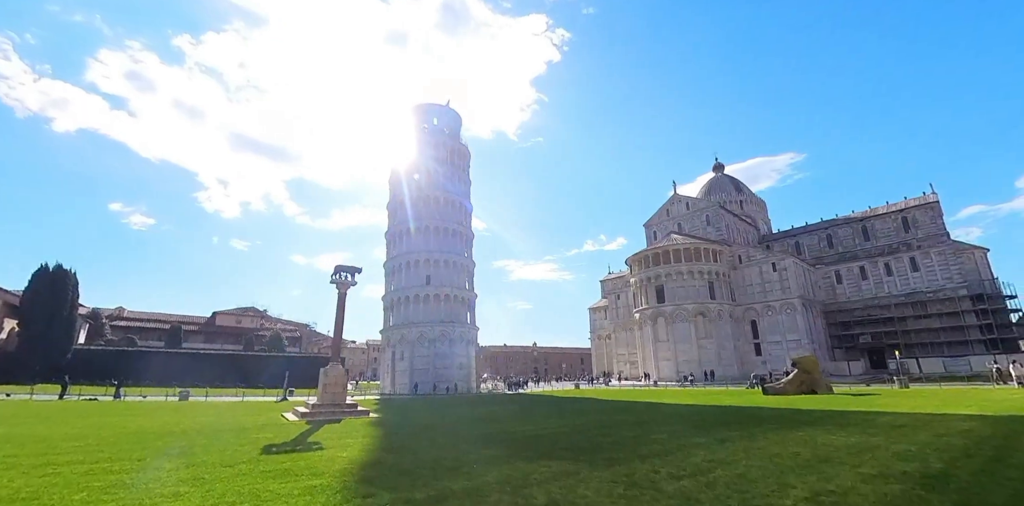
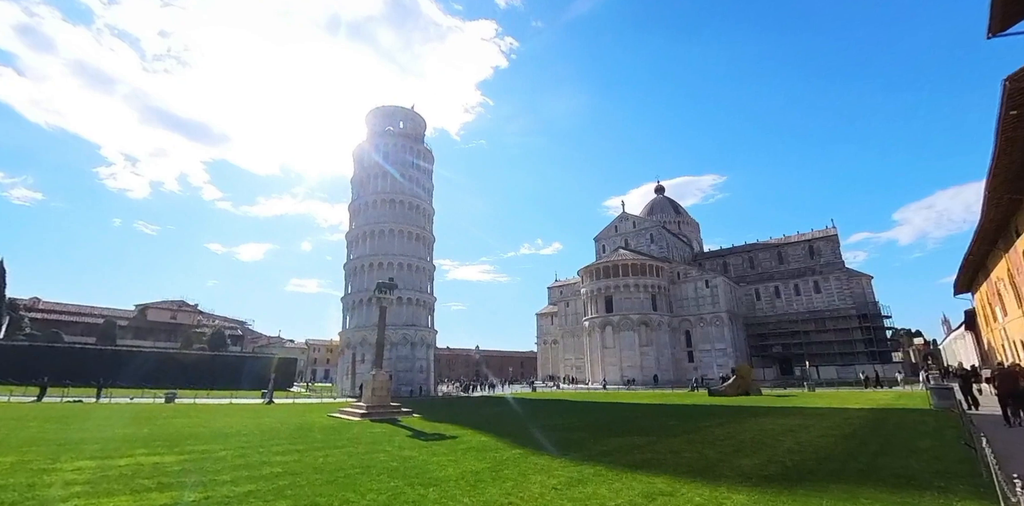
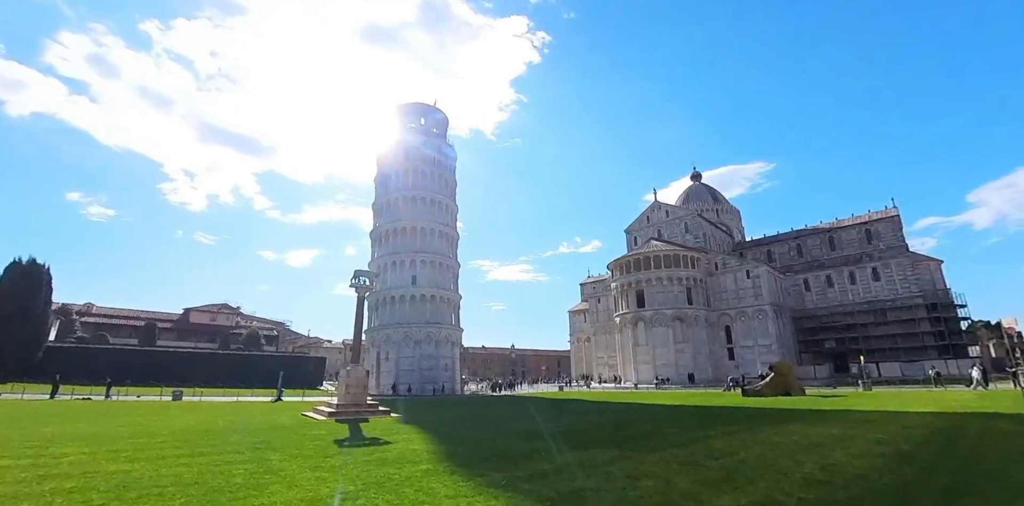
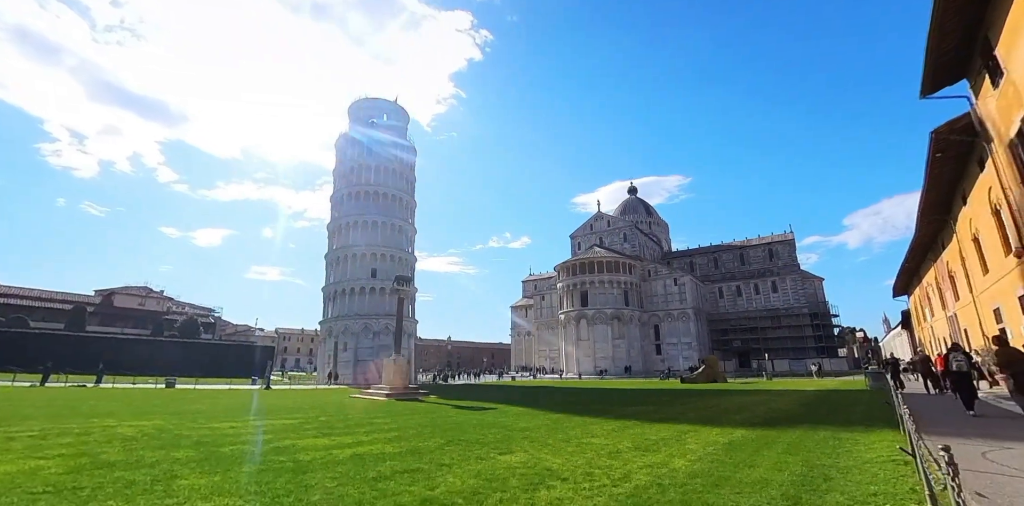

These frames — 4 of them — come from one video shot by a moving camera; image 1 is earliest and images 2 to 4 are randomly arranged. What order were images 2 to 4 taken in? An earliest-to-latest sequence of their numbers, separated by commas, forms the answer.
3, 2, 4
